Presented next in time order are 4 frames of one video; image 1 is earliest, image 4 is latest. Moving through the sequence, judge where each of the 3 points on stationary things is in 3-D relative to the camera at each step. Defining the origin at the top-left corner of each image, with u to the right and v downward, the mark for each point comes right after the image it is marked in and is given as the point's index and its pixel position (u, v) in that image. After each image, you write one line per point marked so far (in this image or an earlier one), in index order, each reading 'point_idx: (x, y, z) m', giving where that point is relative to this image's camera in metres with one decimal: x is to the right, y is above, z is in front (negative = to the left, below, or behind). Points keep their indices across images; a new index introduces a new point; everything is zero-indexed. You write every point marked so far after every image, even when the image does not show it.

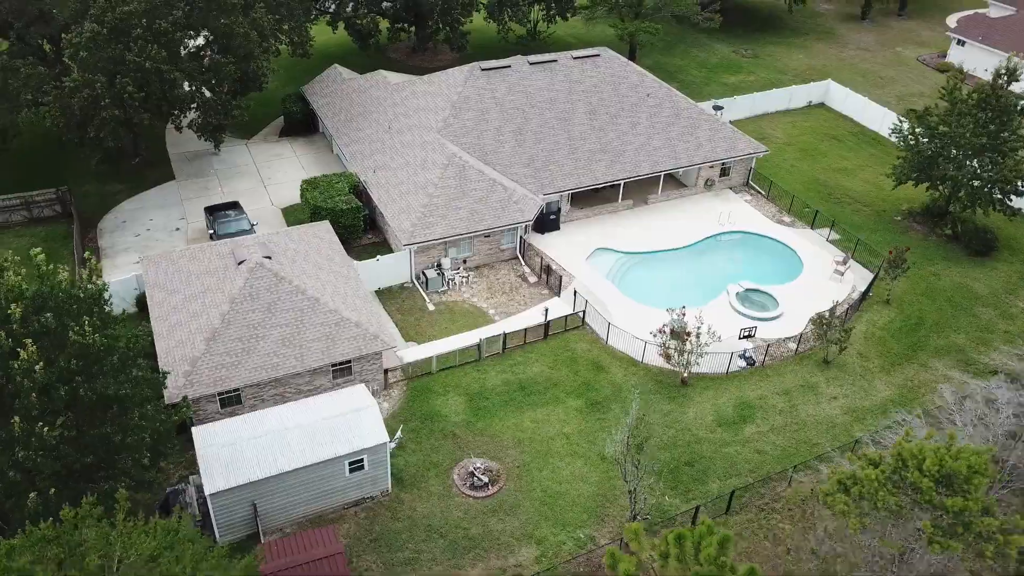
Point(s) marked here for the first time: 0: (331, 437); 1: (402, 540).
0: (-4.3, -3.5, +19.6) m
1: (-2.6, -6.0, +19.6) m
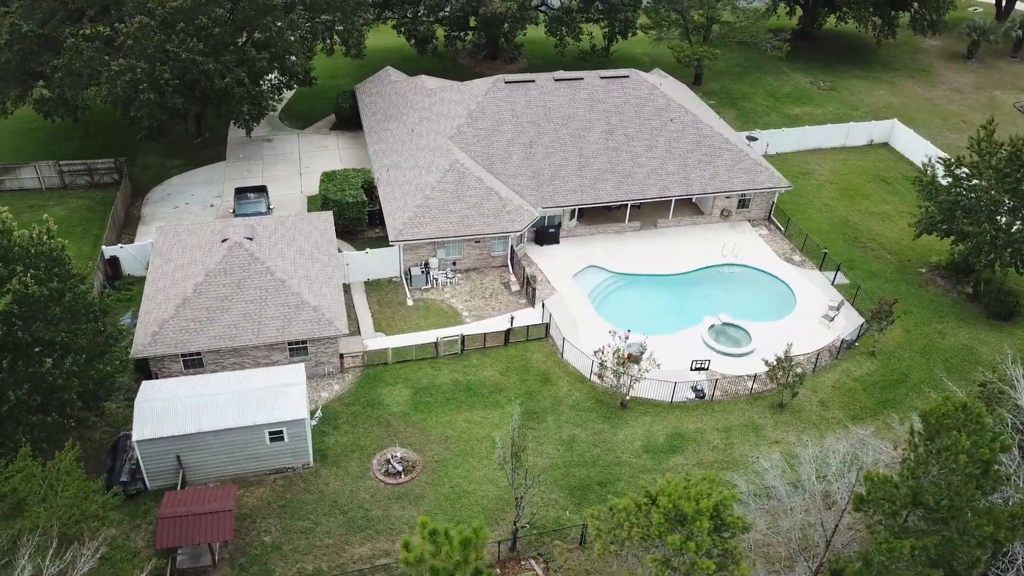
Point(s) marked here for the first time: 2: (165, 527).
0: (-6.6, -3.1, +21.4) m
1: (-5.3, -5.7, +21.2) m
2: (-8.0, -5.5, +19.0) m
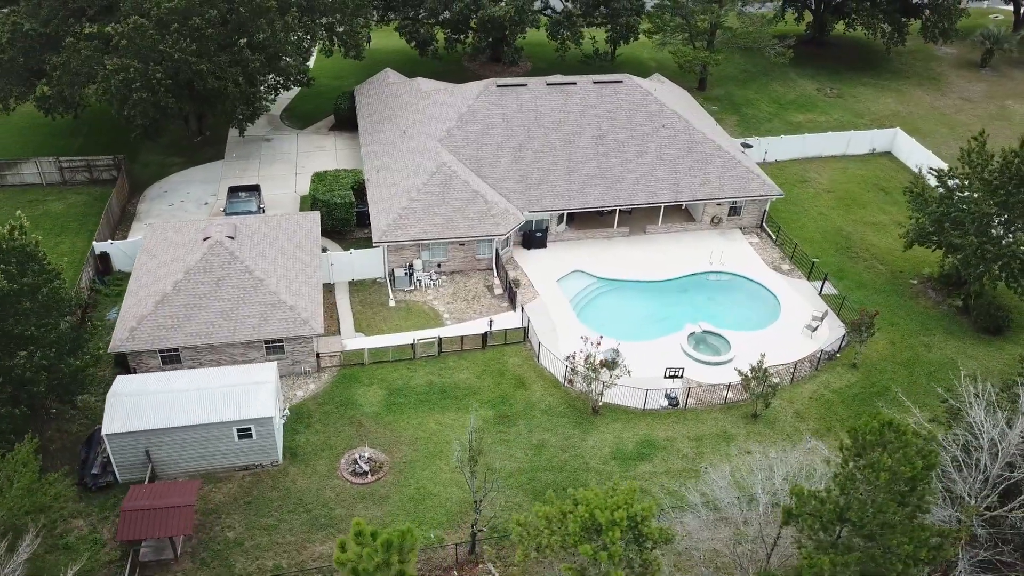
0: (-7.6, -3.1, +21.7) m
1: (-6.3, -5.7, +21.5) m
2: (-9.1, -5.5, +19.3) m
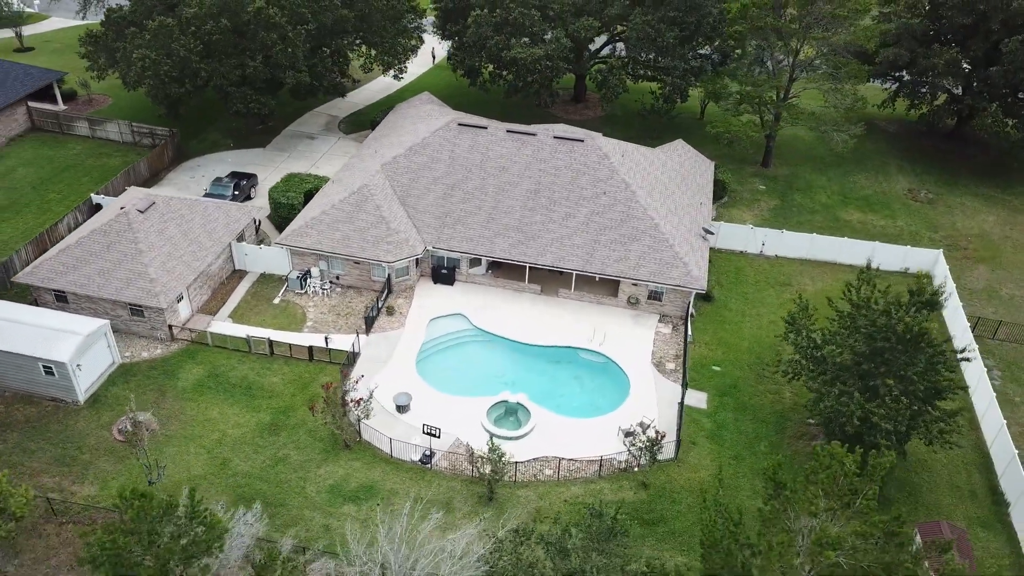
0: (-15.0, -1.7, +26.1) m
1: (-14.5, -4.6, +25.5) m
2: (-17.7, -3.6, +24.4) m
